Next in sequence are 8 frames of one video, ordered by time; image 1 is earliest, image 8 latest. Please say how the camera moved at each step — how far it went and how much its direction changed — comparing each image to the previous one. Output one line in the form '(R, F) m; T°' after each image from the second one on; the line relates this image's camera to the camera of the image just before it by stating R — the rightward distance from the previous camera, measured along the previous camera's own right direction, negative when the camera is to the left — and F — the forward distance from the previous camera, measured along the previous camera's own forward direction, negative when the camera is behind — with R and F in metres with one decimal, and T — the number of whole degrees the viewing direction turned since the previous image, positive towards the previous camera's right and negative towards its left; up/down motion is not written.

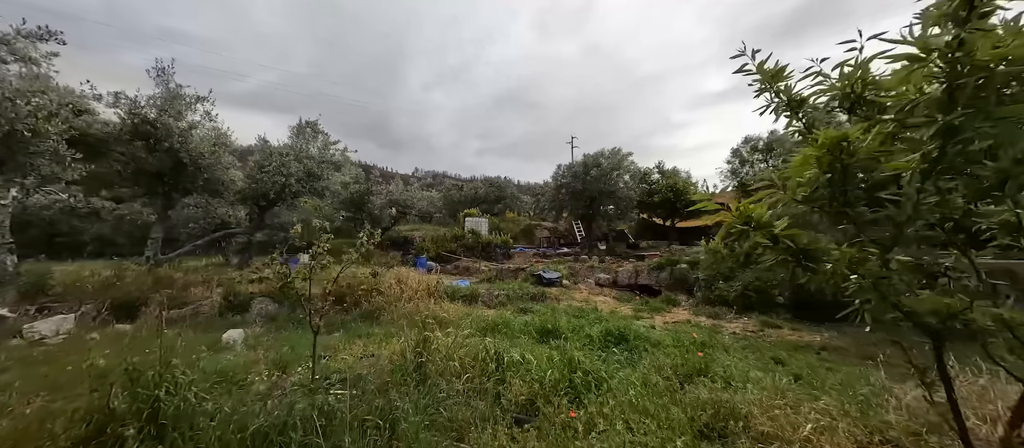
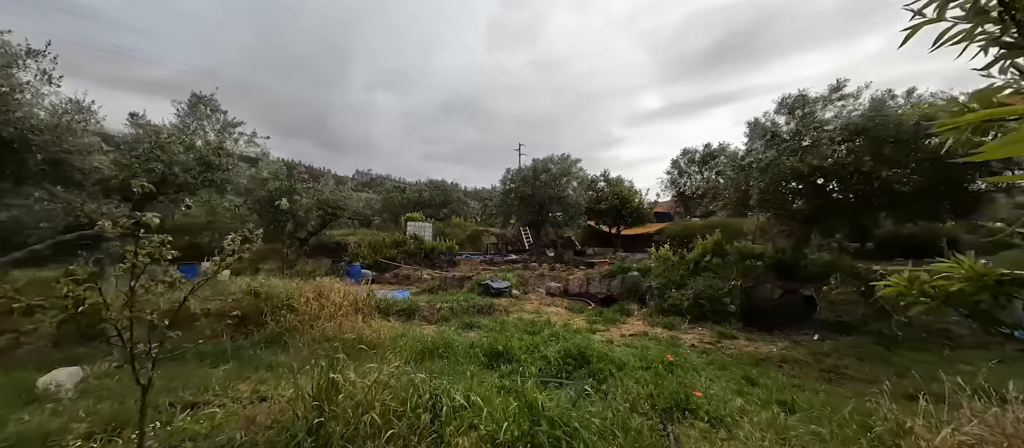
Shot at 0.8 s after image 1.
(0.0, +0.8) m; +8°
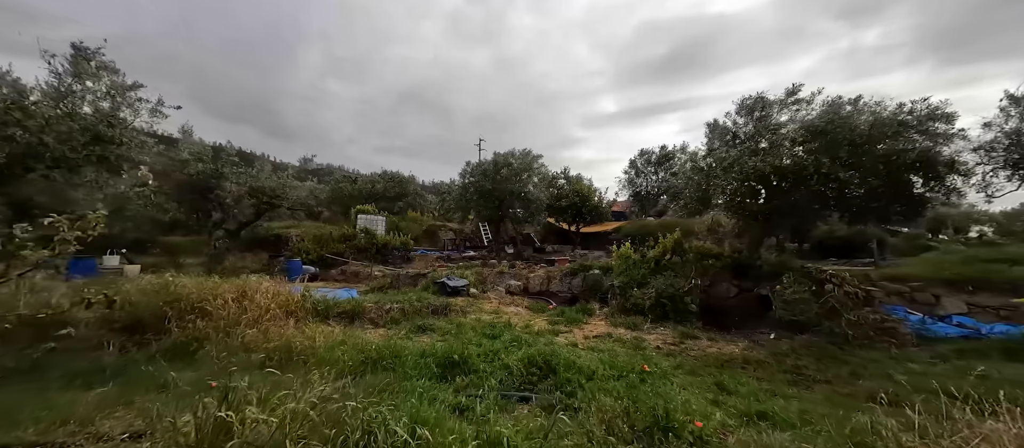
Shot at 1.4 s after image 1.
(0.0, +0.5) m; +6°
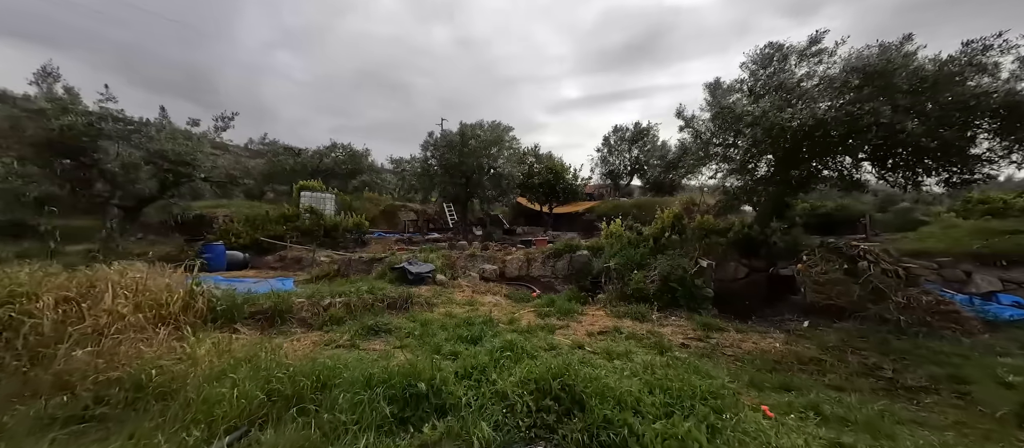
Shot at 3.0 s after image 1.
(-0.2, +1.6) m; +6°
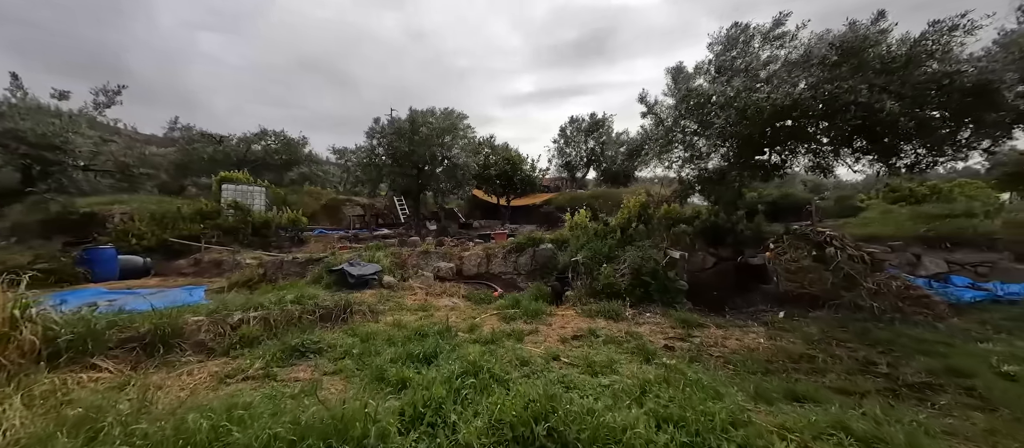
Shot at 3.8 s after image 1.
(0.0, +0.7) m; +7°
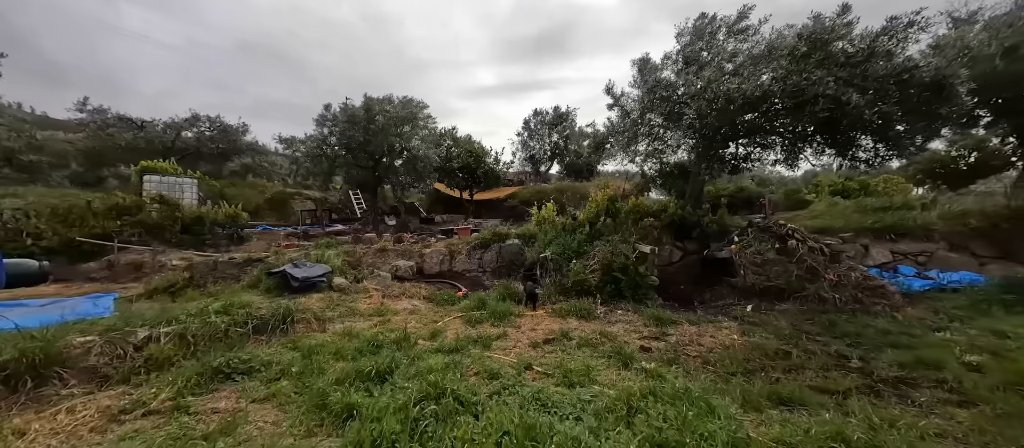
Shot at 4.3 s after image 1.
(0.0, +0.4) m; +6°
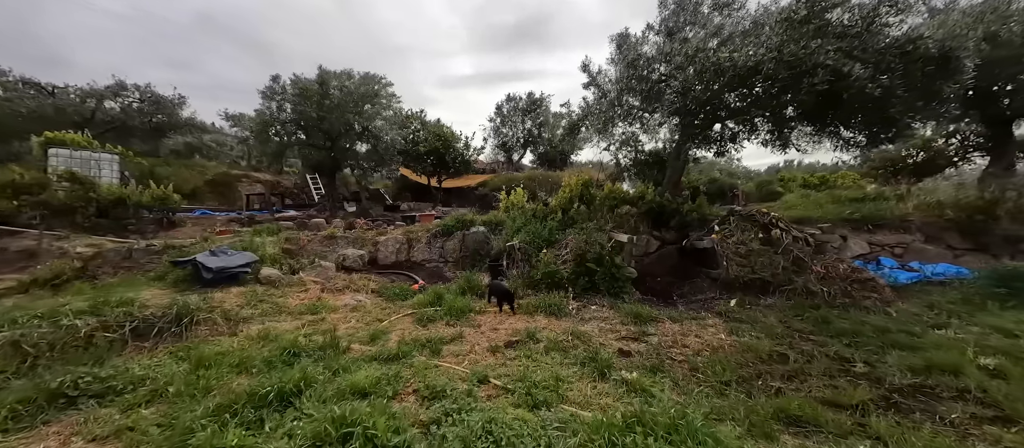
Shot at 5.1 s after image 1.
(+0.1, +0.7) m; +4°
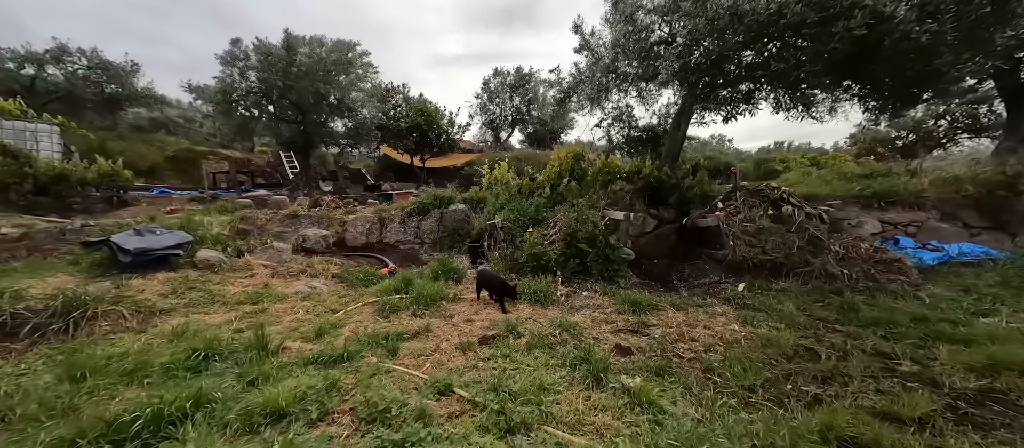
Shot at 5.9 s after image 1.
(+0.1, +0.6) m; +1°
